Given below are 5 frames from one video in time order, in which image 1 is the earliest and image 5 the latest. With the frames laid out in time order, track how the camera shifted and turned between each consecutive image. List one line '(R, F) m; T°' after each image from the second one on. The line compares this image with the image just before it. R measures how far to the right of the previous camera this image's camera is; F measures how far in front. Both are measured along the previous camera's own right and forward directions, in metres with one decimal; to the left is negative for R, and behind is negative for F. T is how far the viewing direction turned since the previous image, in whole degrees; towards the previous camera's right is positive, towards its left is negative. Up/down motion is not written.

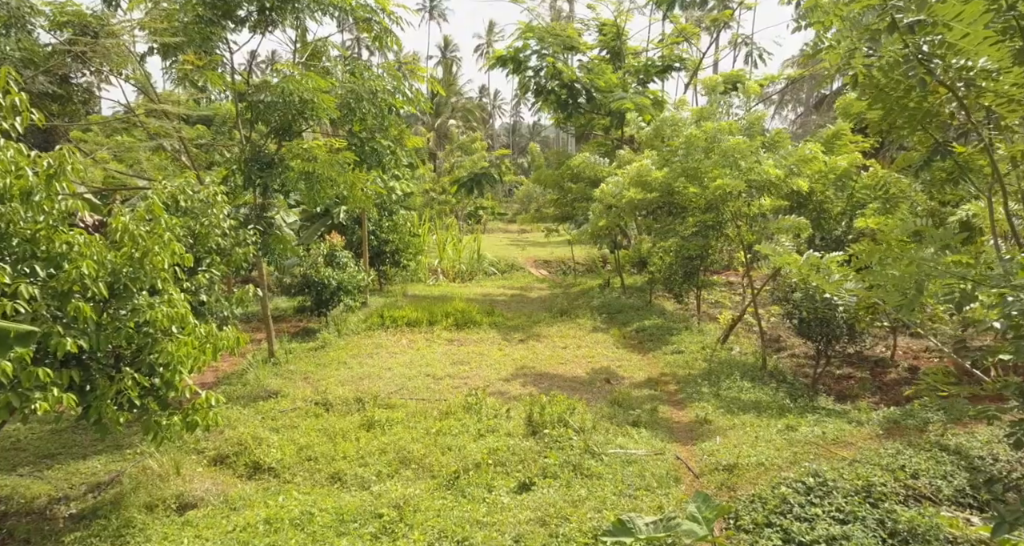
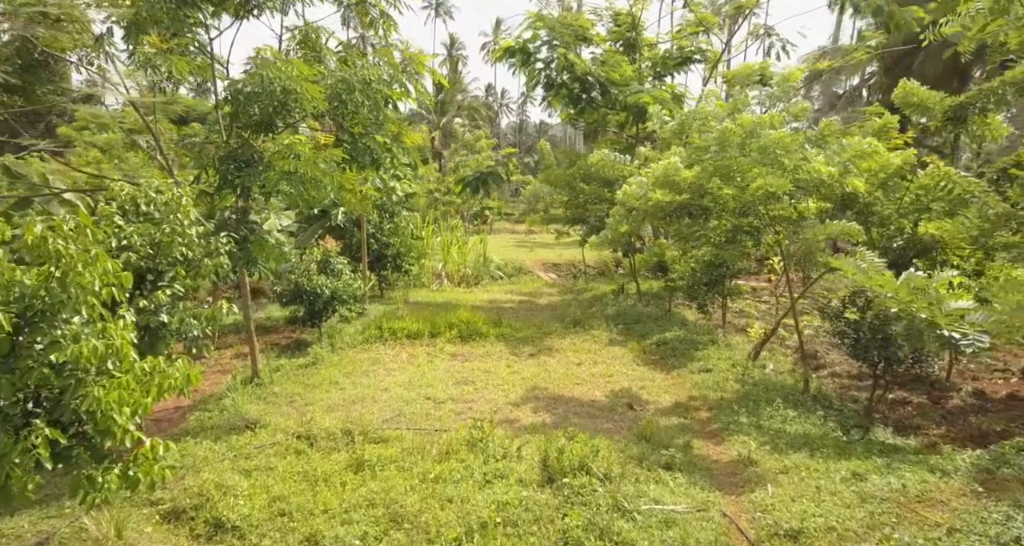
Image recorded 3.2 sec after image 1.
(0.0, +0.8) m; 0°
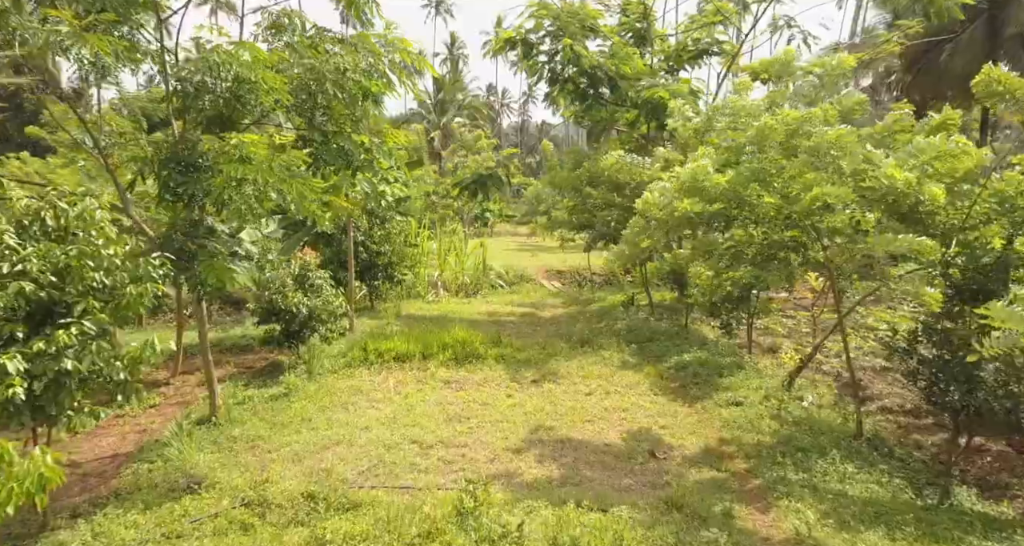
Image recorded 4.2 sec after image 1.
(0.0, +1.0) m; 0°
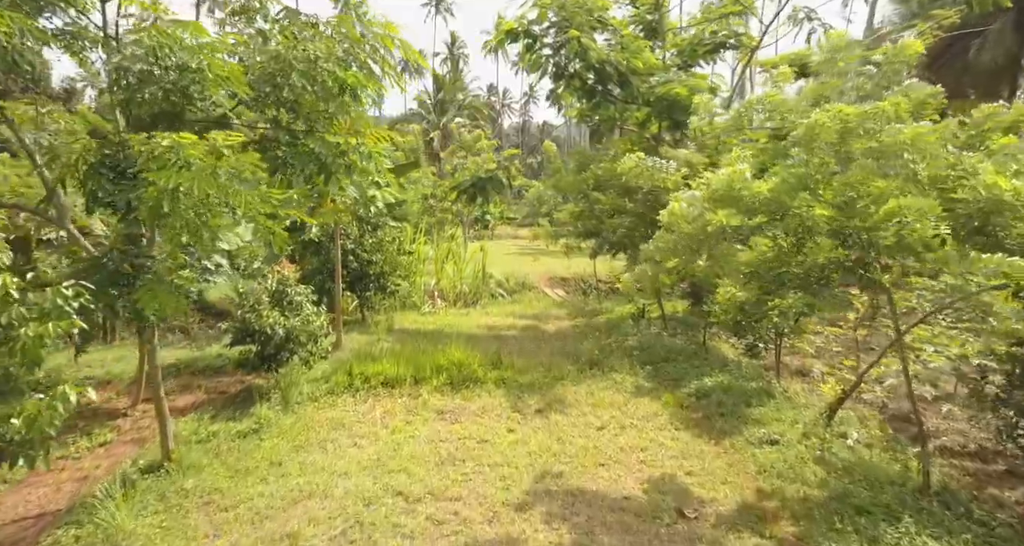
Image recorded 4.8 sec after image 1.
(0.0, +0.9) m; 0°
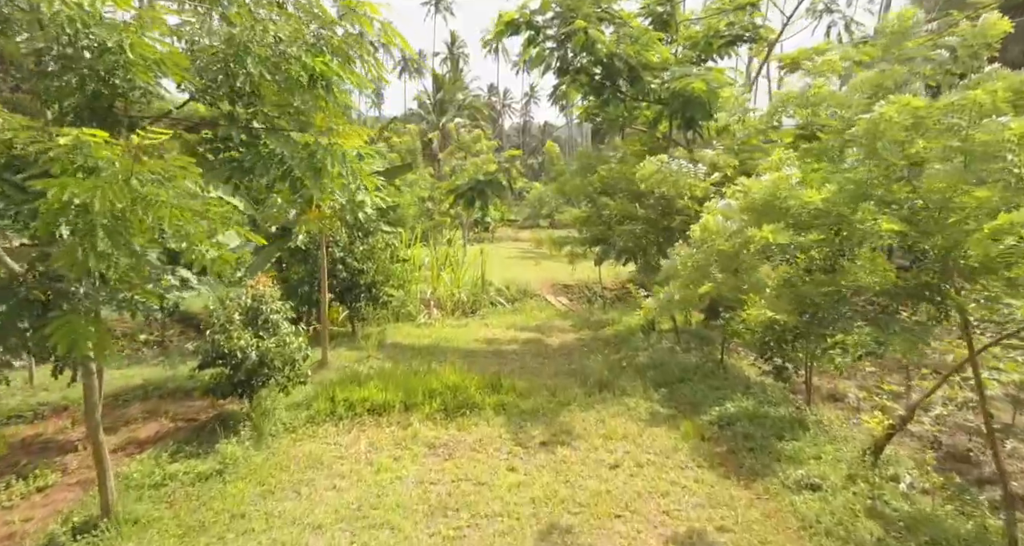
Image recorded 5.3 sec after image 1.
(0.0, +0.8) m; 0°
